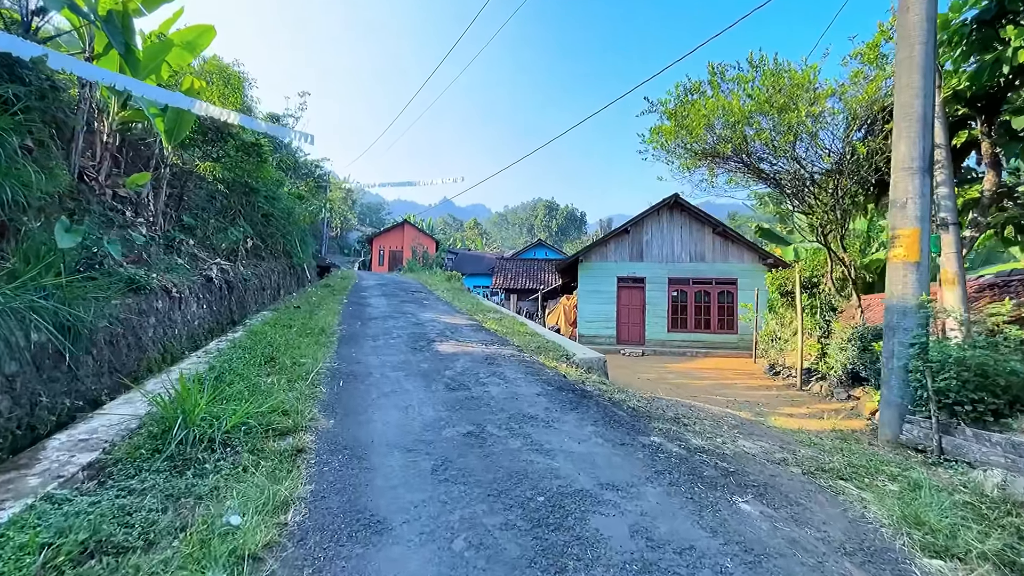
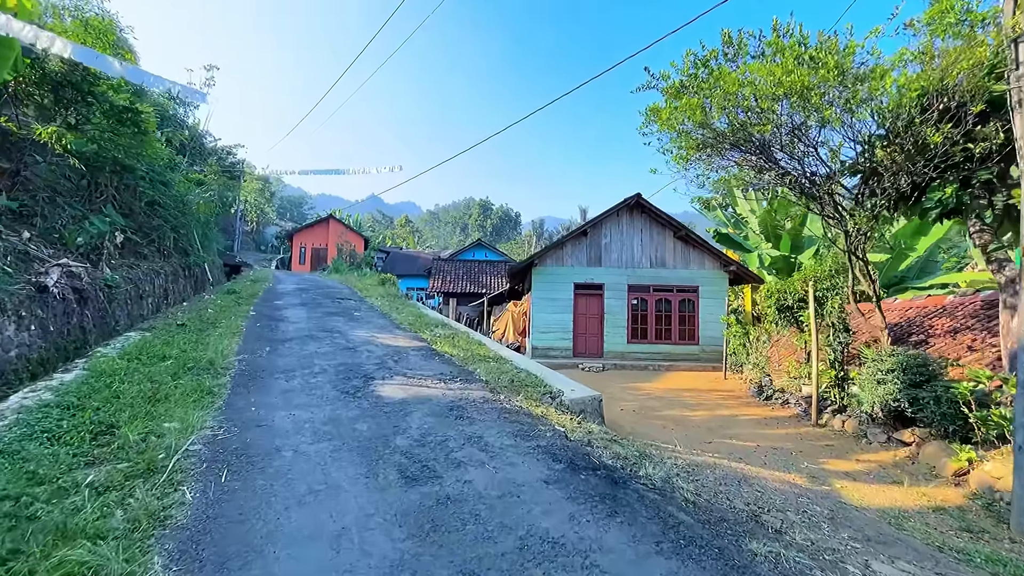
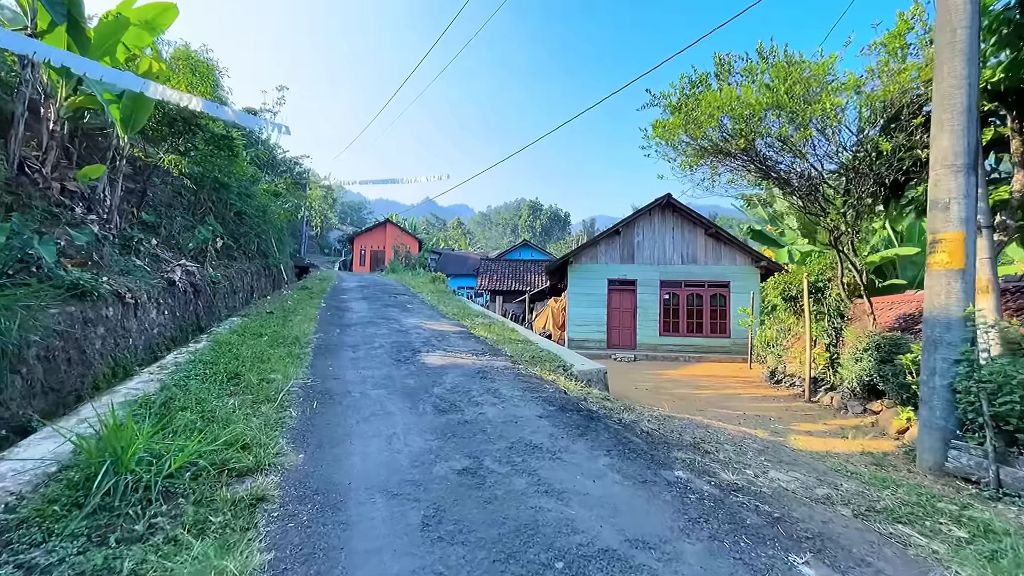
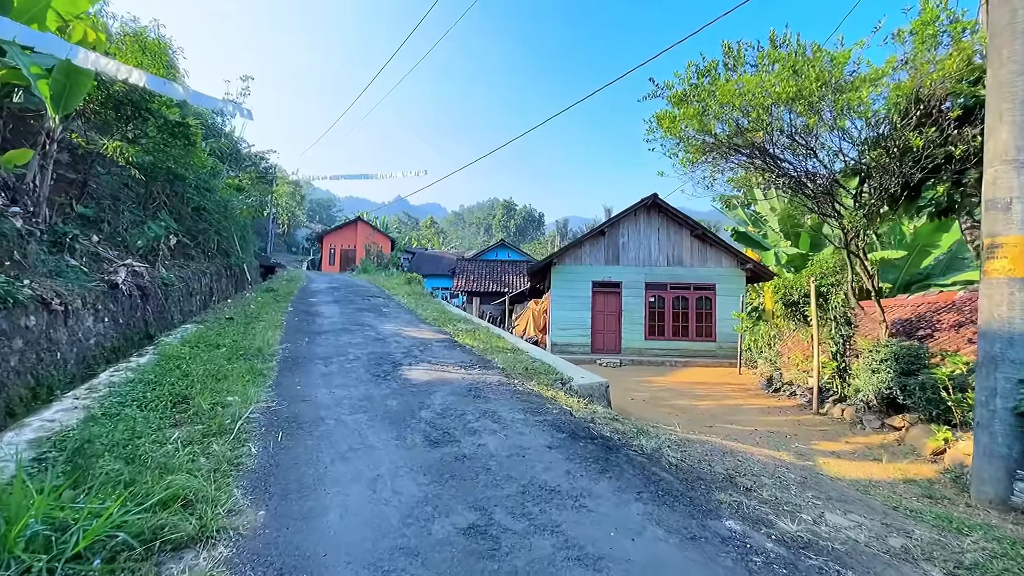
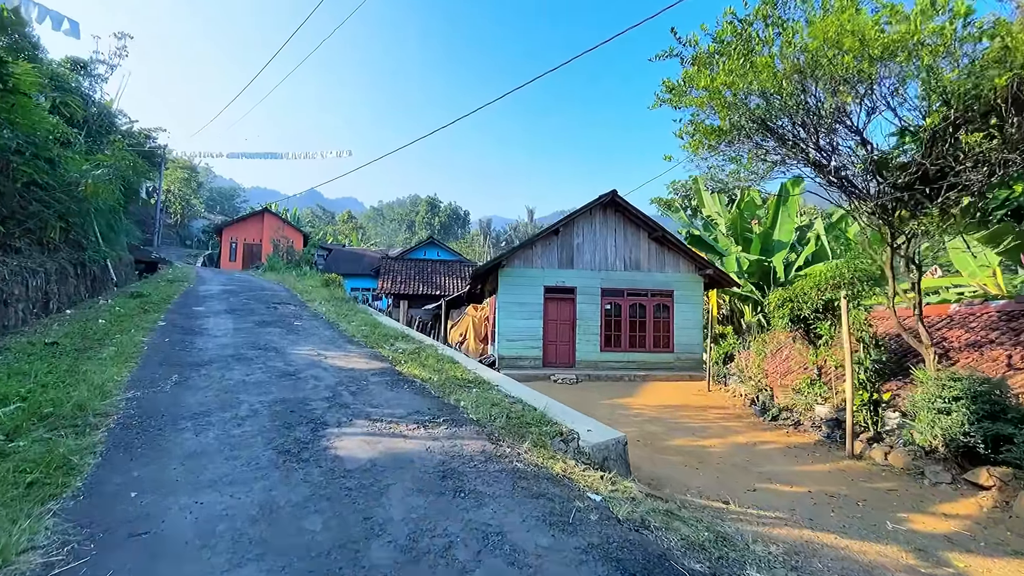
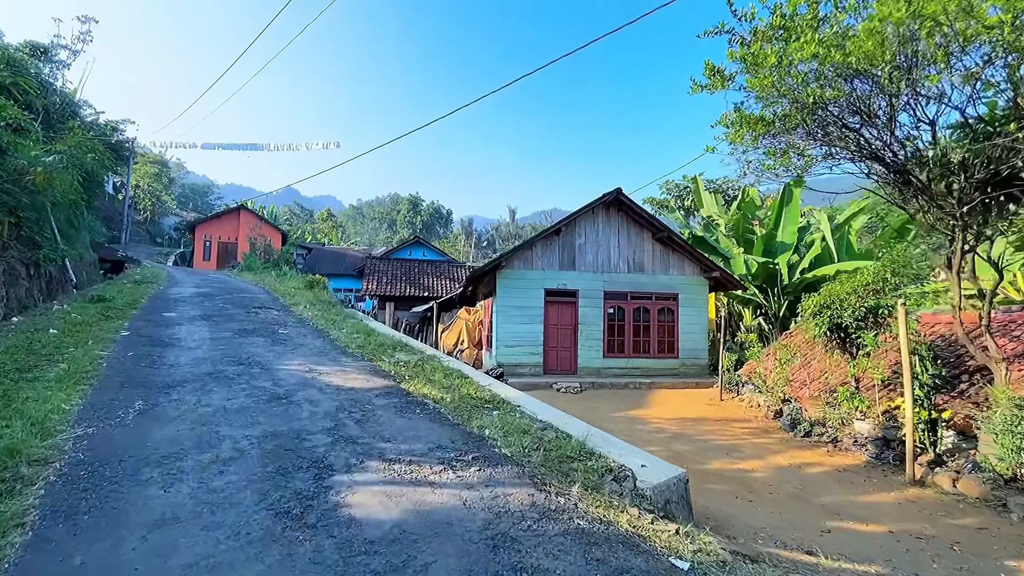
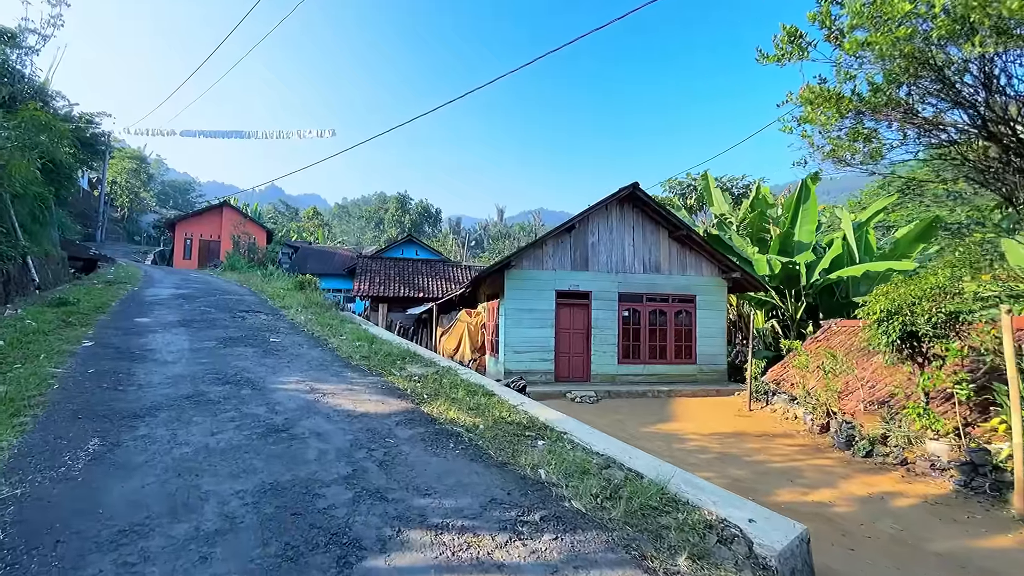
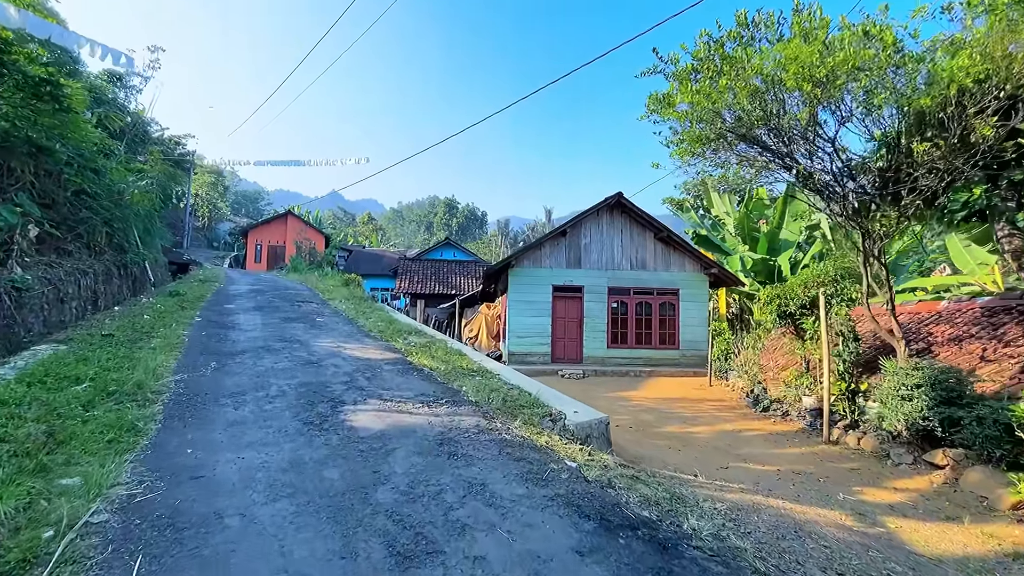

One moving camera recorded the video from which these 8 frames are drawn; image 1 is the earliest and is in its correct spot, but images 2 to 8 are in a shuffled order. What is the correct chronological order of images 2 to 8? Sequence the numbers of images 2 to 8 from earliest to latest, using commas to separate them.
3, 4, 2, 8, 5, 6, 7
